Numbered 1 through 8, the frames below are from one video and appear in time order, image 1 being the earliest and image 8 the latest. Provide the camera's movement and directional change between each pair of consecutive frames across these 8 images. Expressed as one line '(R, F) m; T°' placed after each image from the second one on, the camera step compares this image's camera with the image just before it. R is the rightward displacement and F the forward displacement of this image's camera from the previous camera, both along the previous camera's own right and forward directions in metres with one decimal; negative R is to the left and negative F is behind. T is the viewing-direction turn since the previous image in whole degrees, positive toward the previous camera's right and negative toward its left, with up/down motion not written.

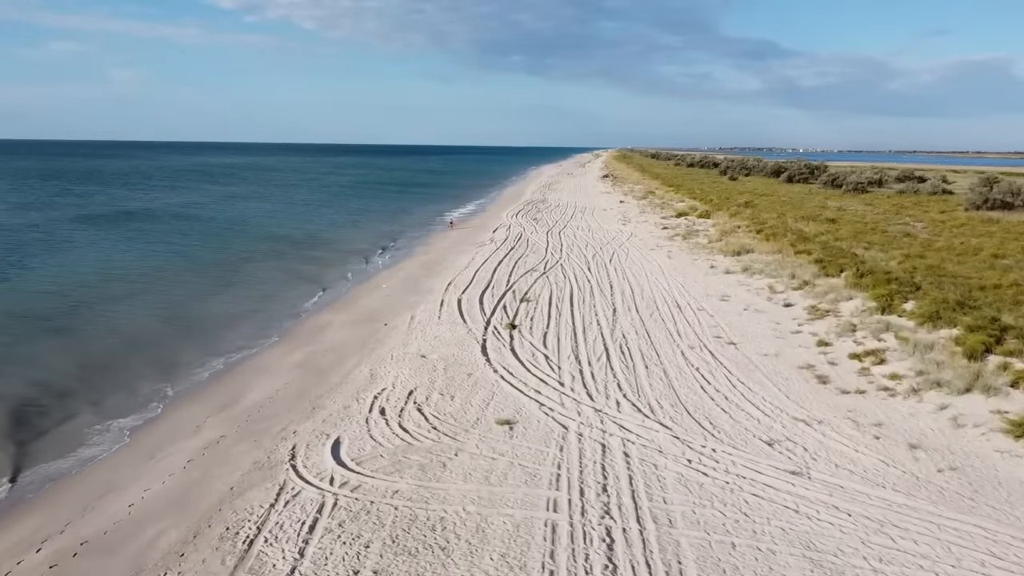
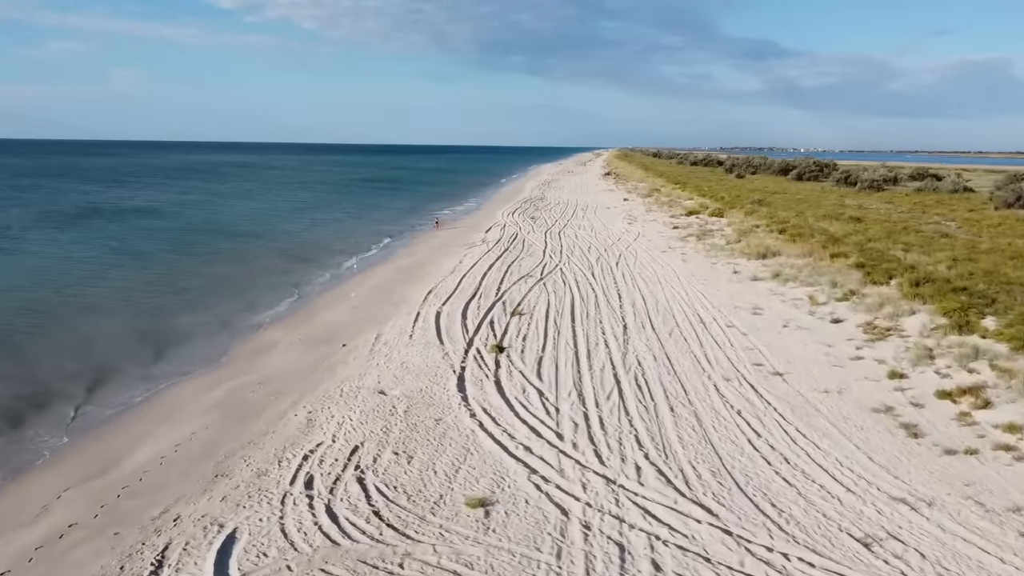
(+0.1, +2.3) m; 0°
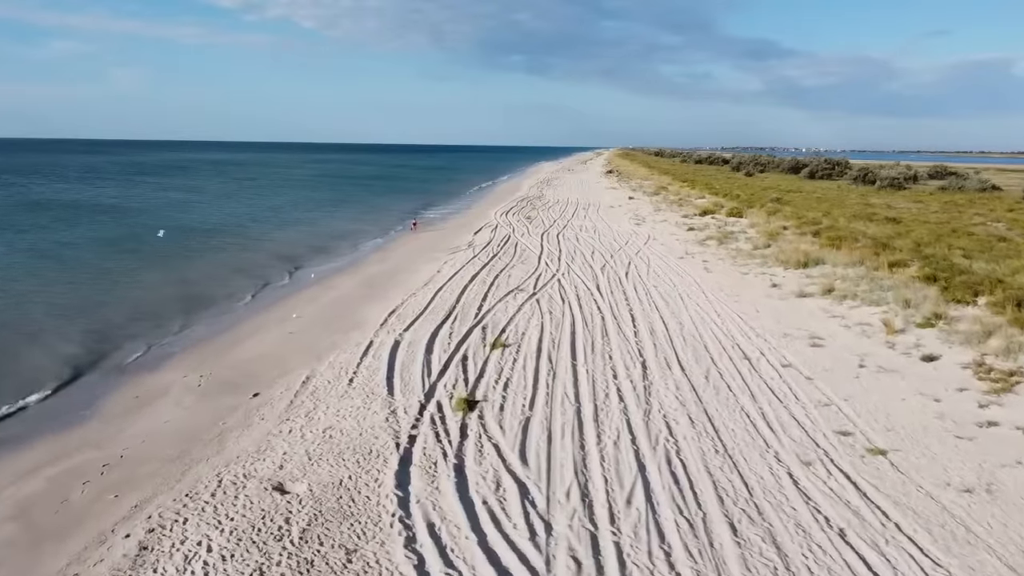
(+0.2, +2.8) m; 0°
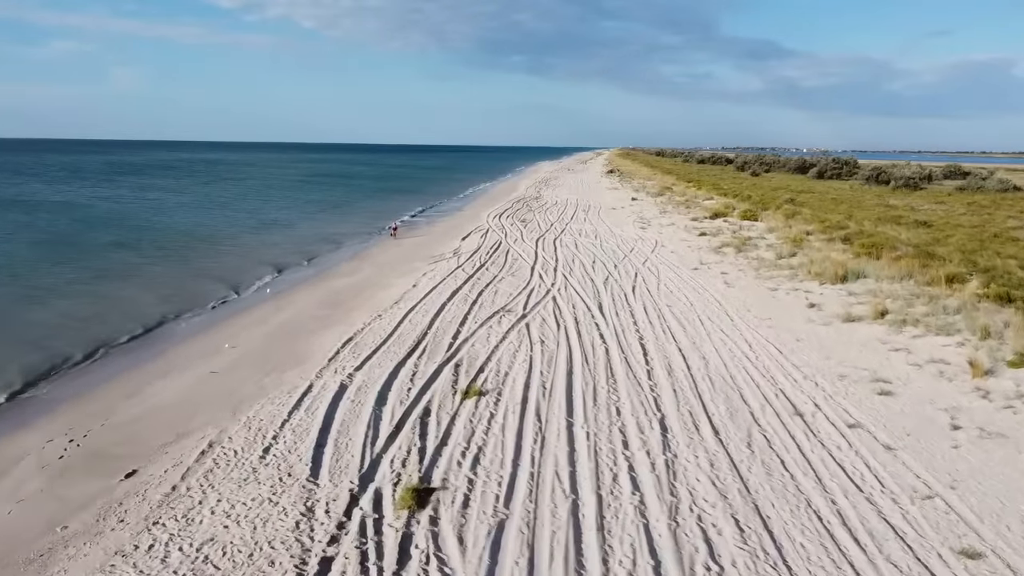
(+0.2, +2.0) m; 0°
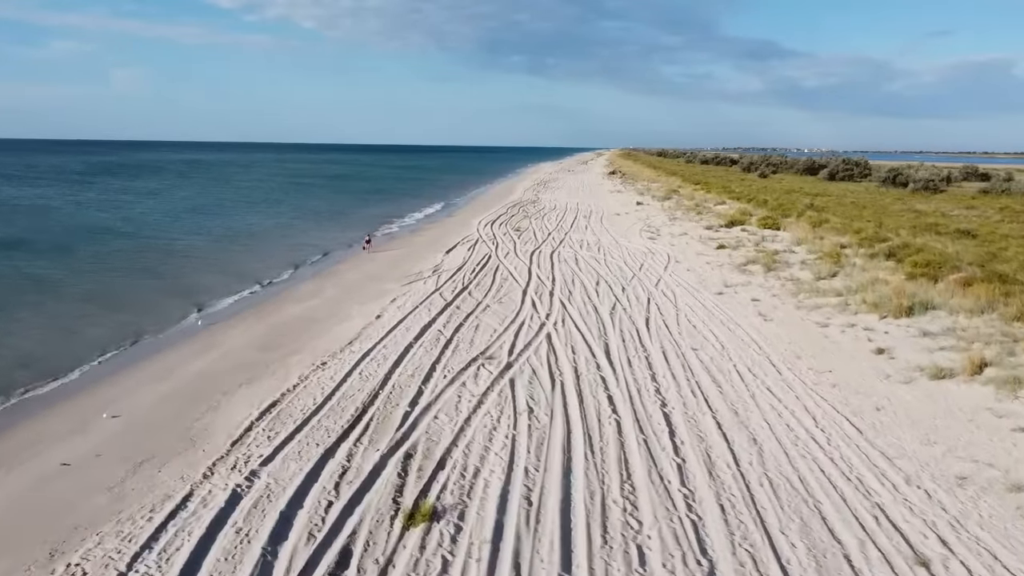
(+0.2, +2.2) m; 0°
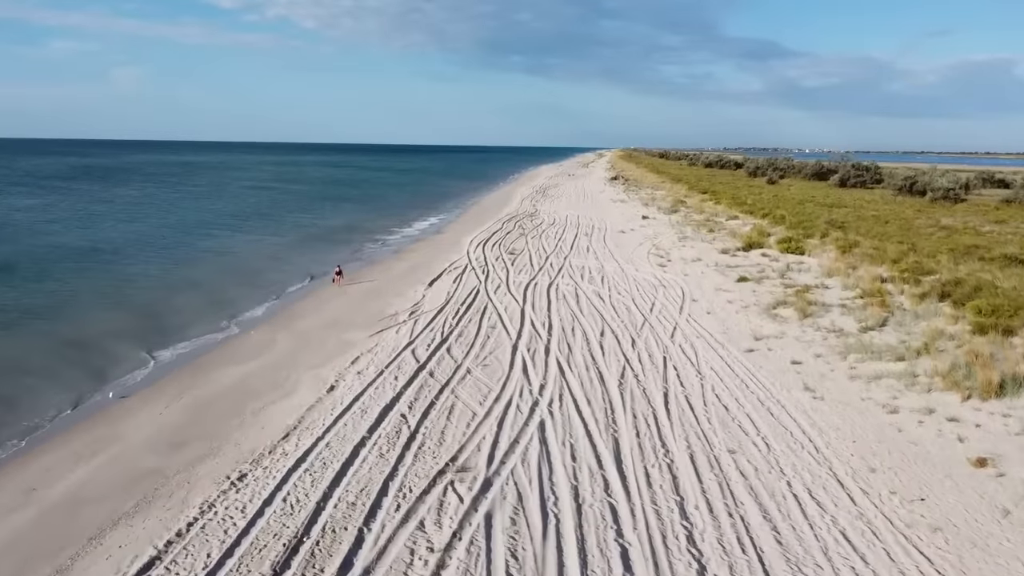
(+0.1, +1.9) m; 0°
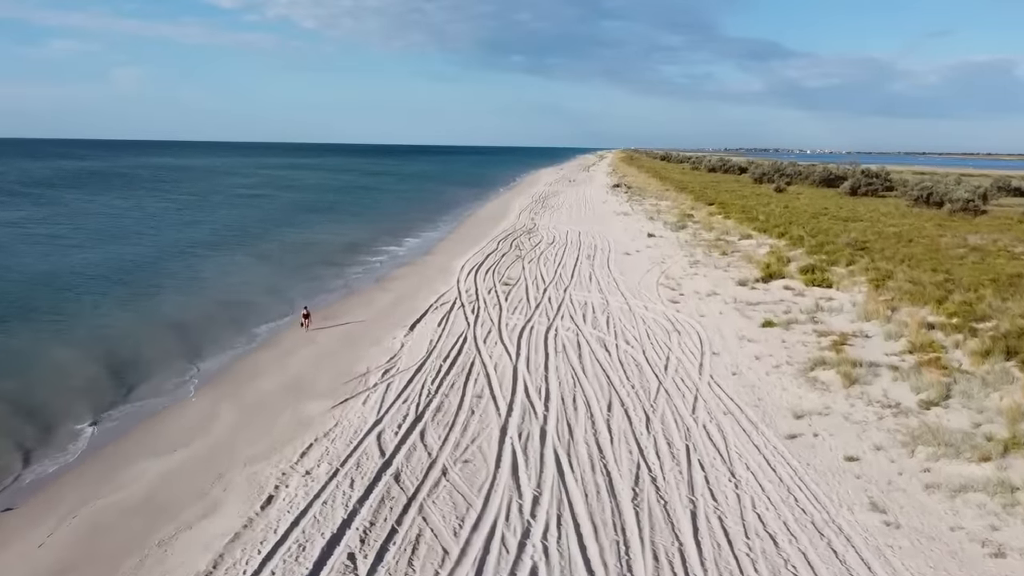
(+0.1, +1.7) m; 0°
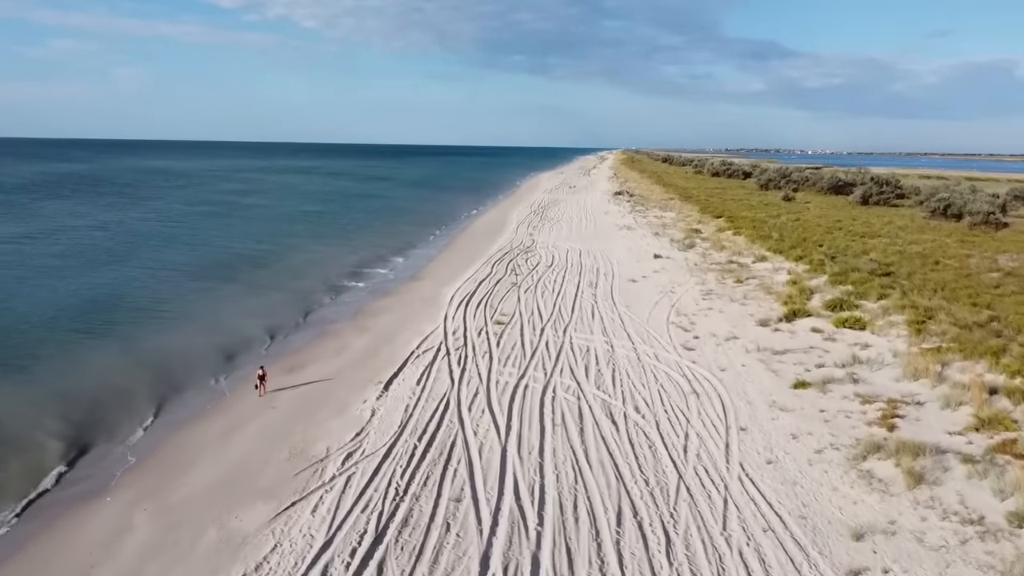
(+0.1, +1.7) m; 0°
